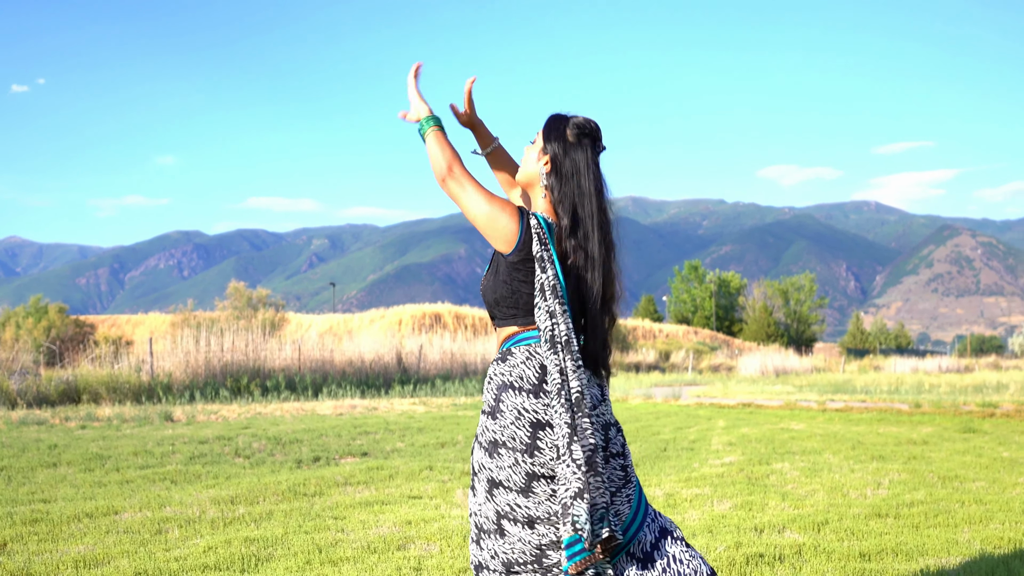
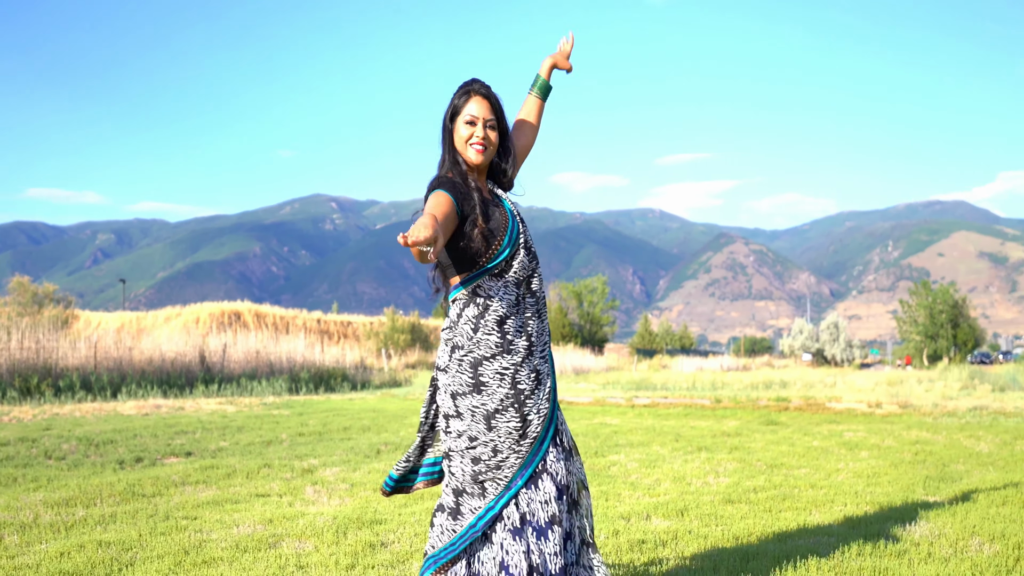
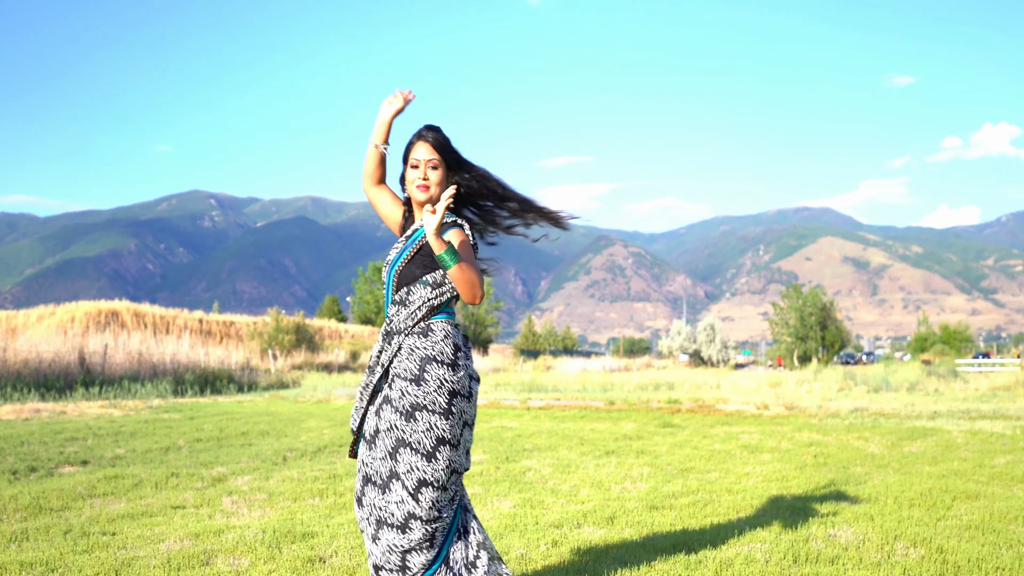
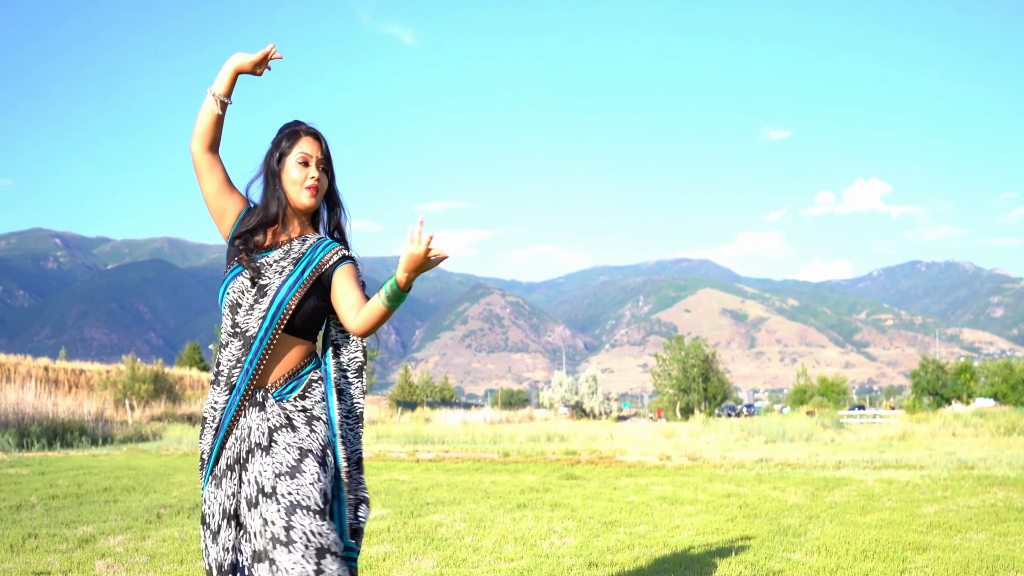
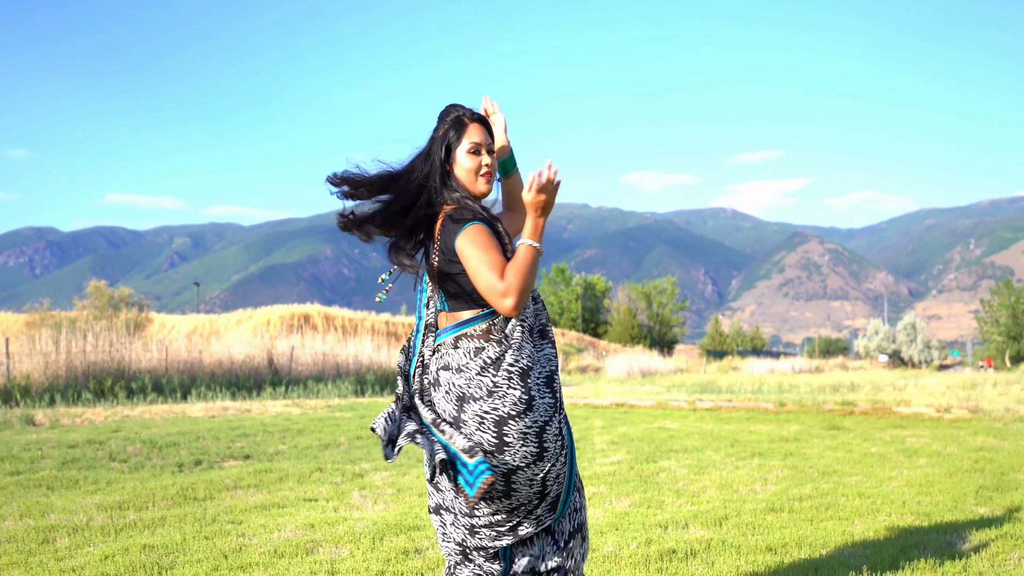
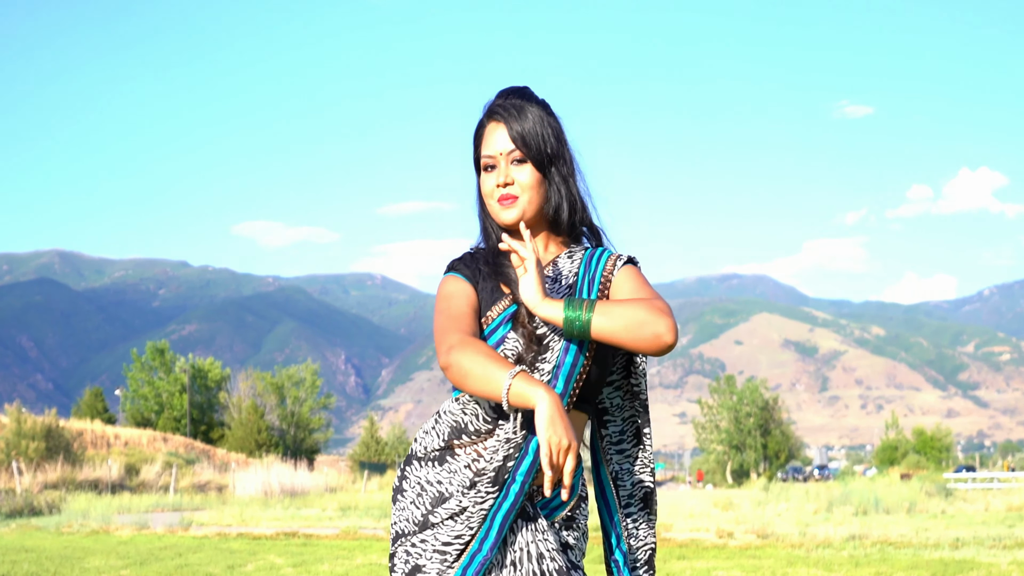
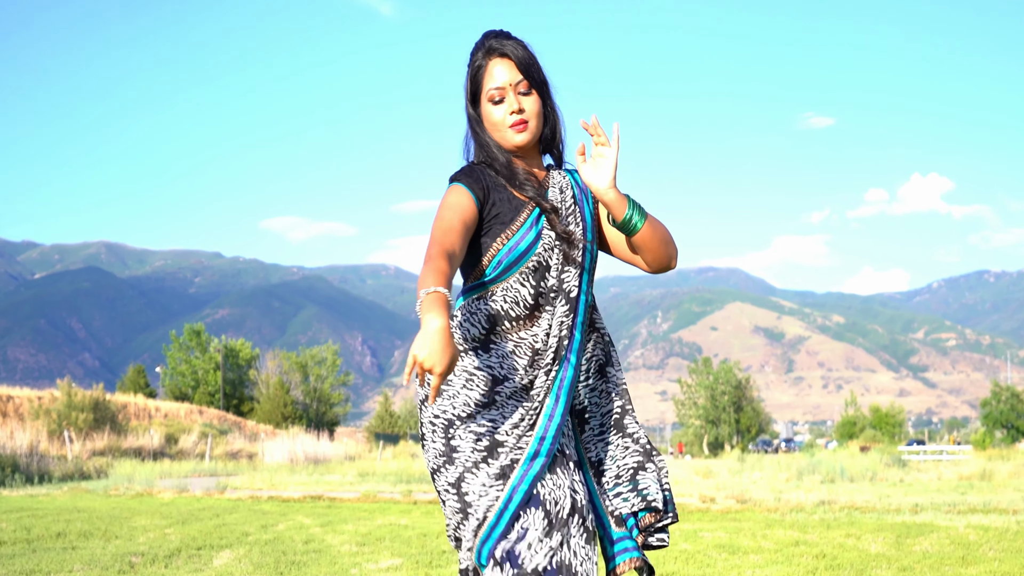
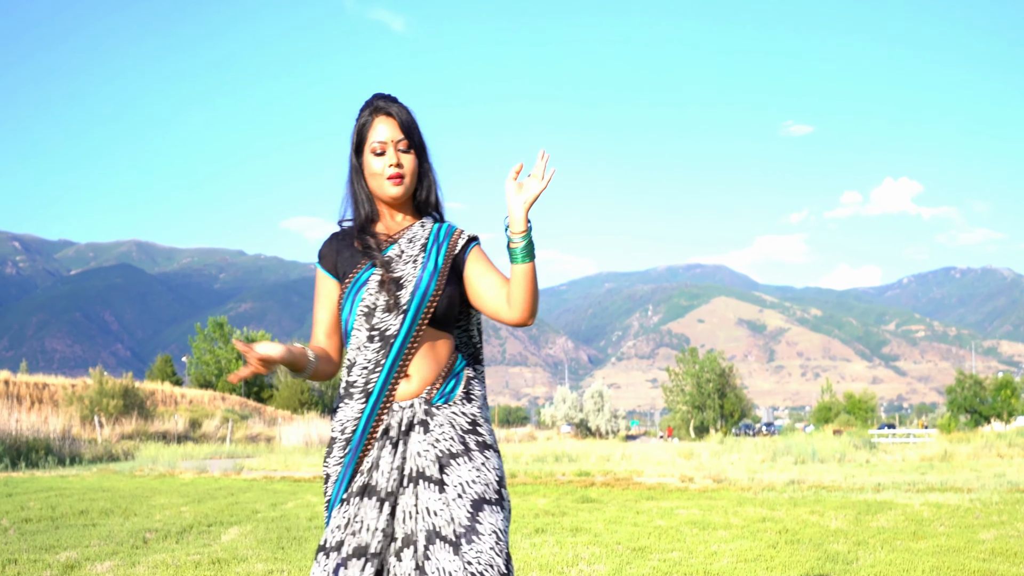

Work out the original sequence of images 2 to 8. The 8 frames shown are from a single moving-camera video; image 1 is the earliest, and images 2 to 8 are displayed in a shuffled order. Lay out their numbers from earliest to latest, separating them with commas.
5, 2, 3, 4, 8, 7, 6
